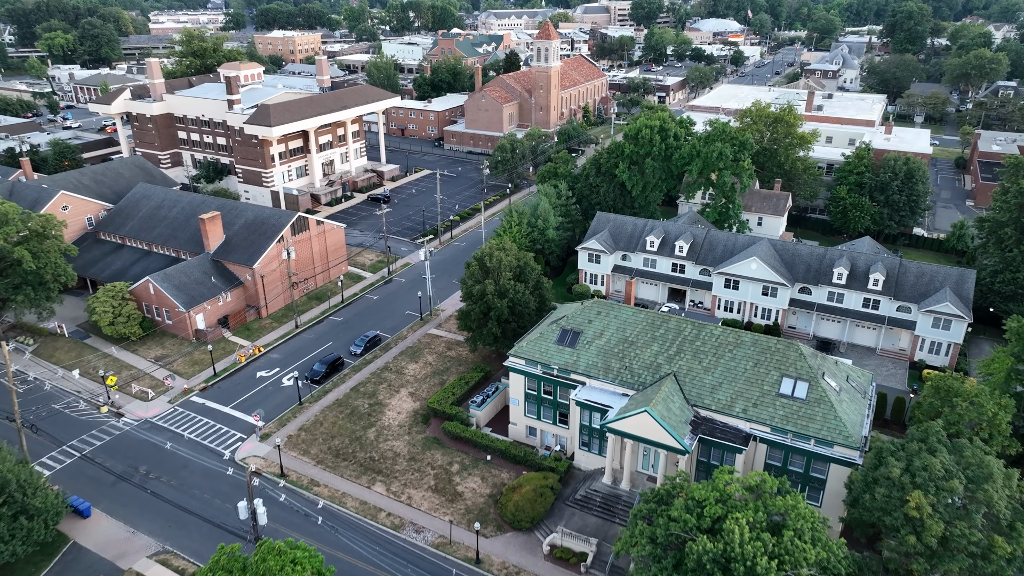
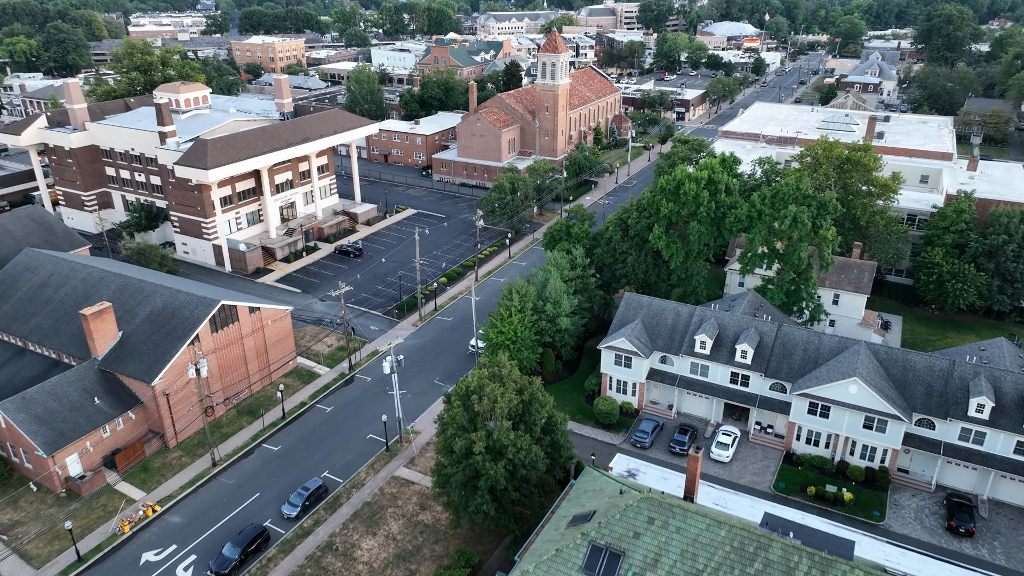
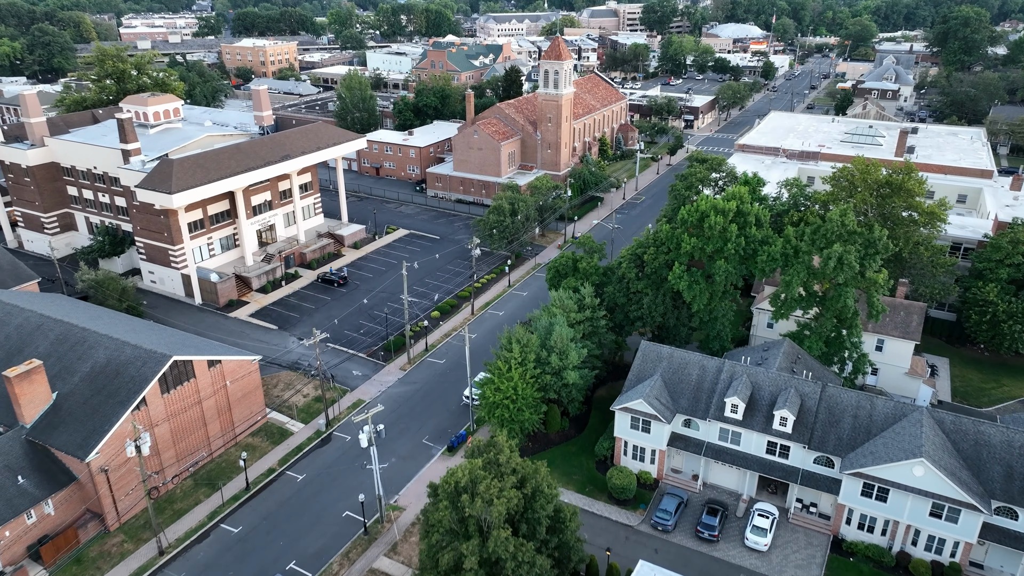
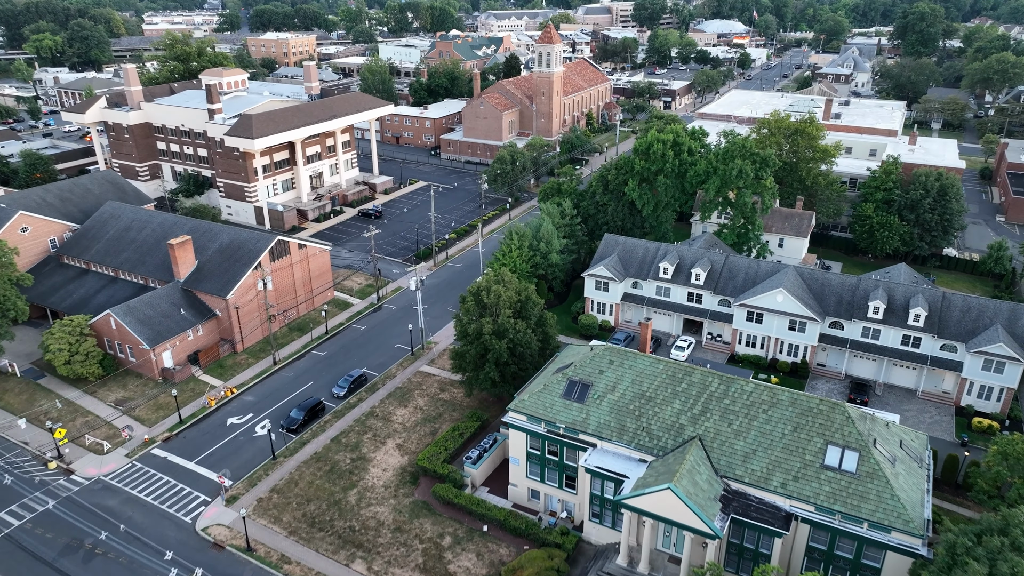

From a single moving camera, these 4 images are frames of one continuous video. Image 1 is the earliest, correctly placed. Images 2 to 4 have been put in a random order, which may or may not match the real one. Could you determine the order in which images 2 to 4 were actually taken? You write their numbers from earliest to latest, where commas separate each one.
4, 2, 3
